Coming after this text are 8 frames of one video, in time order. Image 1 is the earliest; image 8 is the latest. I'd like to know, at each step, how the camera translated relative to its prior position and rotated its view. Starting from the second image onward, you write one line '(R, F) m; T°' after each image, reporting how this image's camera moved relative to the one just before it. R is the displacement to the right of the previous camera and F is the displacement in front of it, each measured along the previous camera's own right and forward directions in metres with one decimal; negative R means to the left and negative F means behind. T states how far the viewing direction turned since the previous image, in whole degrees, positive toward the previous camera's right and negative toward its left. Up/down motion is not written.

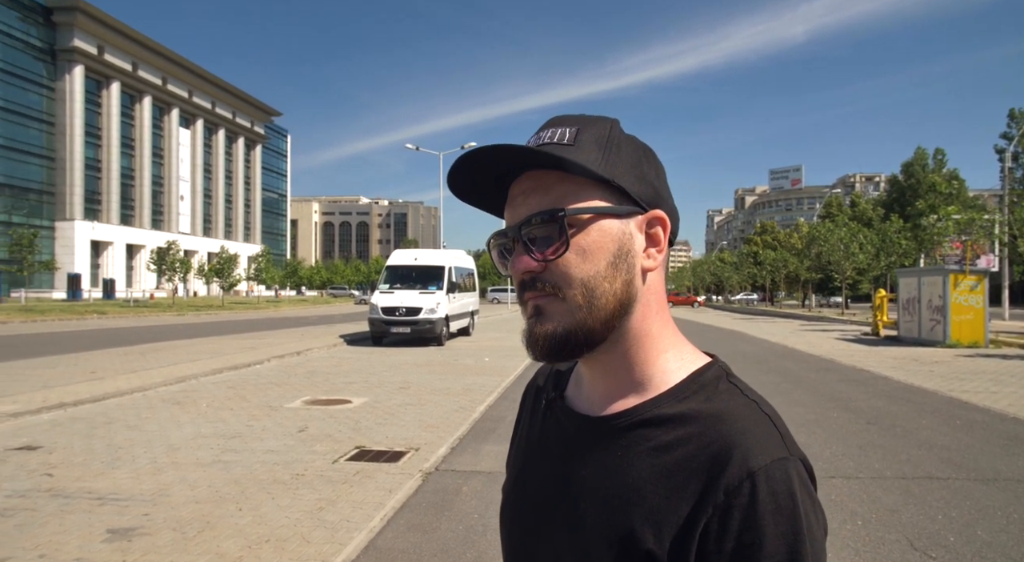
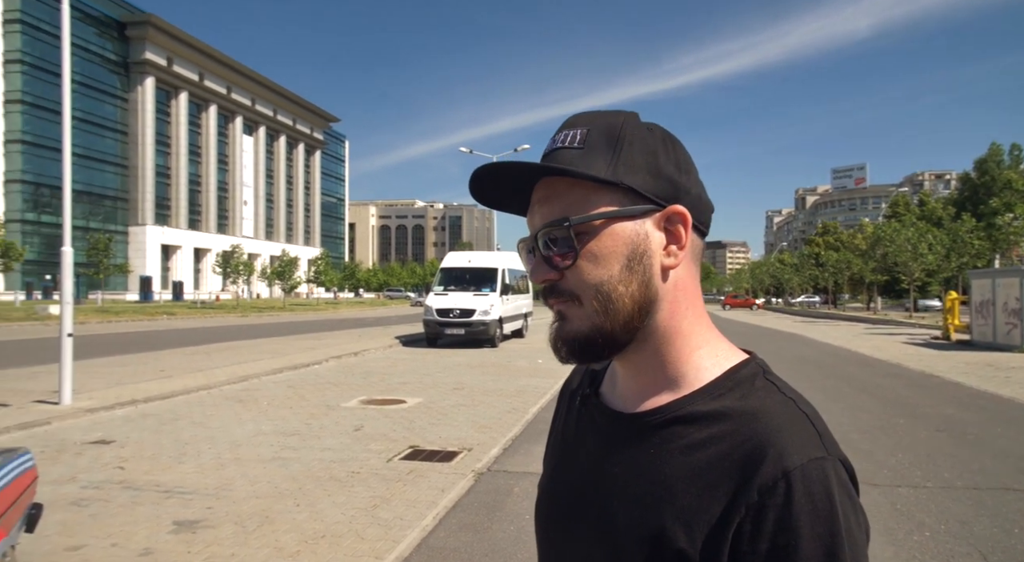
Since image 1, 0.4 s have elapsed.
(0.0, 0.0) m; -4°
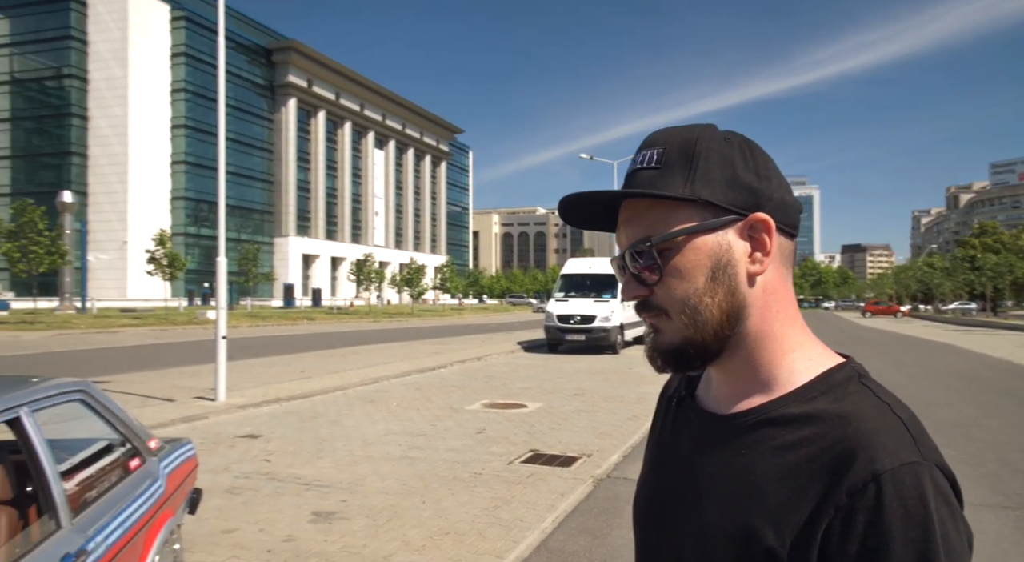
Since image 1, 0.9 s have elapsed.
(0.0, -0.1) m; -10°
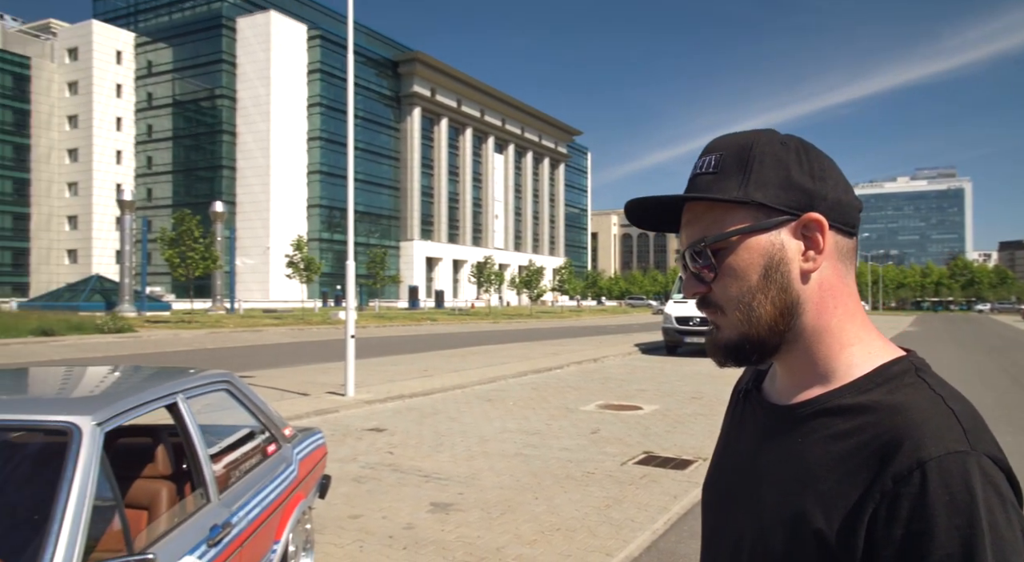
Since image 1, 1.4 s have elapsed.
(+0.1, -0.1) m; -10°
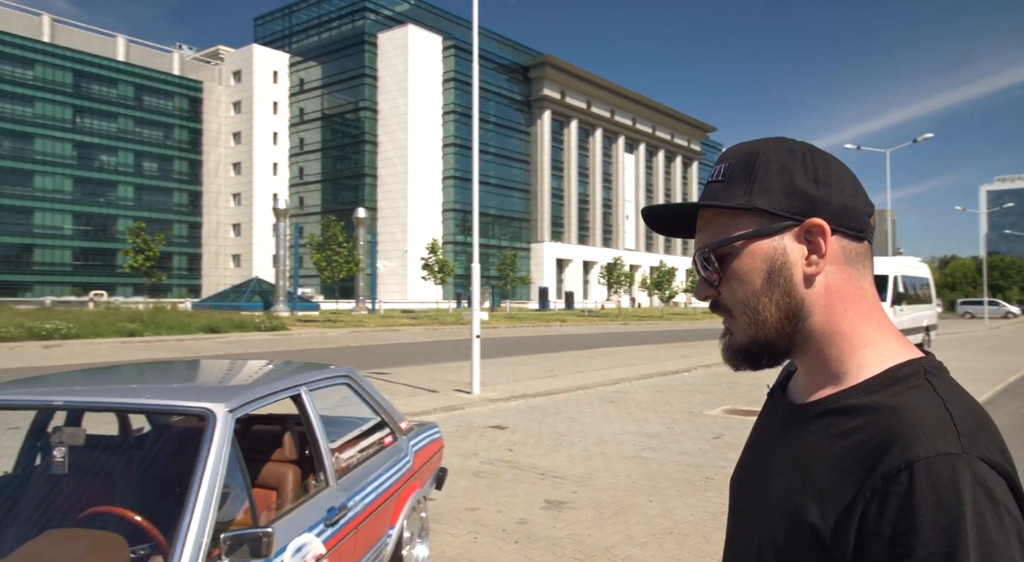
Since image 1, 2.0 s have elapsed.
(+0.2, -0.1) m; -10°
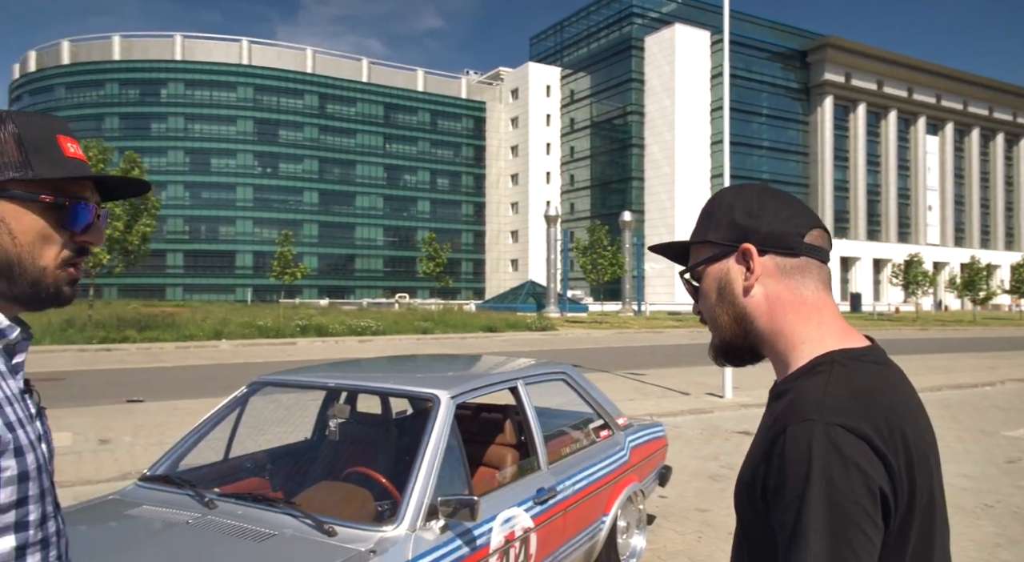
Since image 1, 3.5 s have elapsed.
(+0.4, -0.2) m; -22°
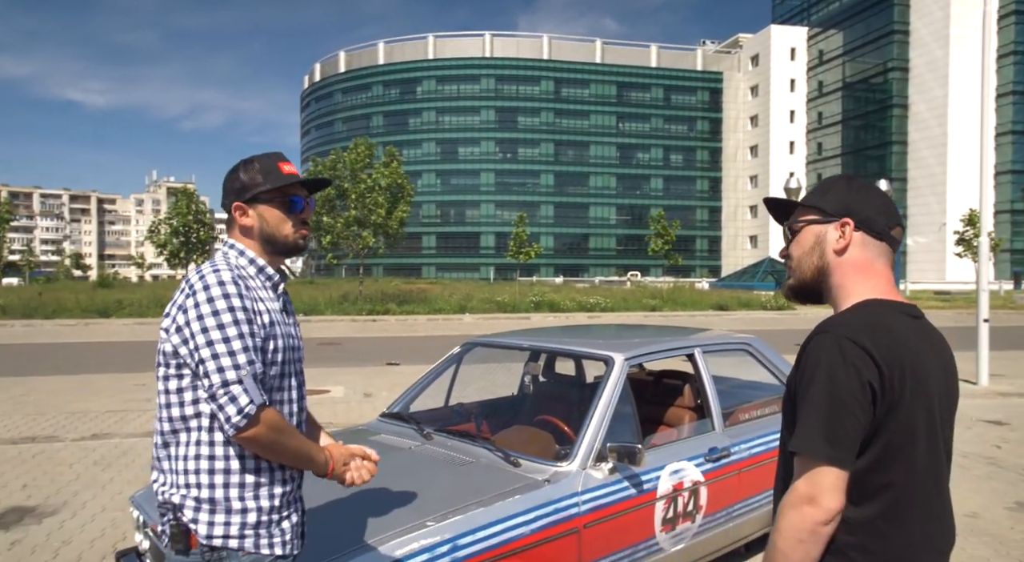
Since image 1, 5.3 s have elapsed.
(+0.4, -0.4) m; -20°
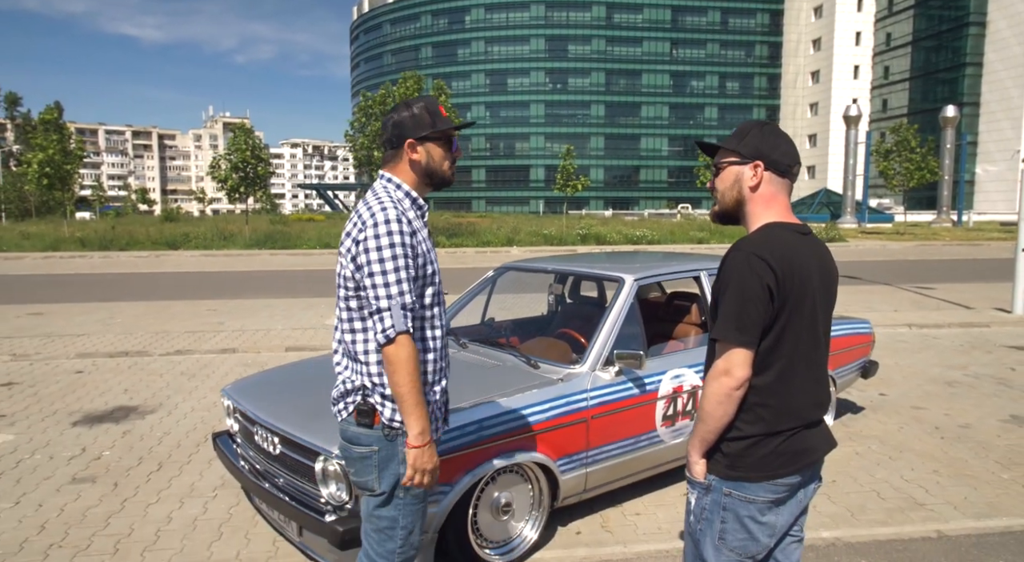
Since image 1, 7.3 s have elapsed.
(+0.2, -0.6) m; -4°
